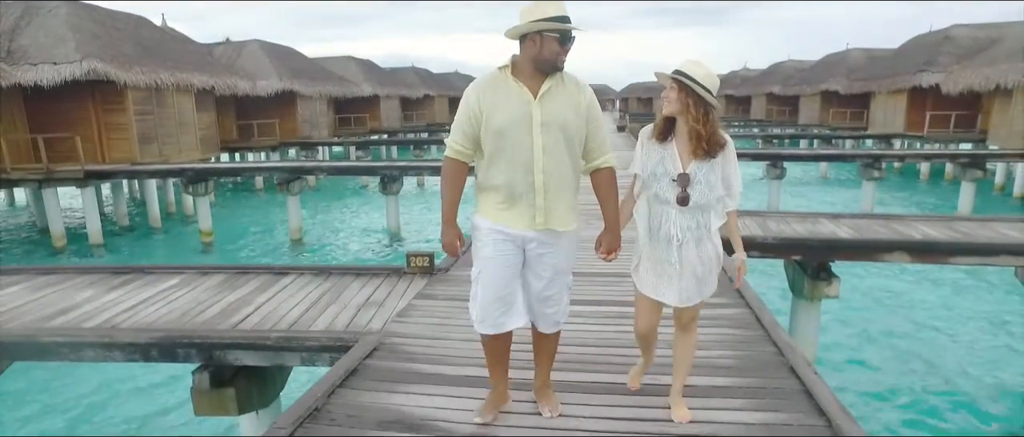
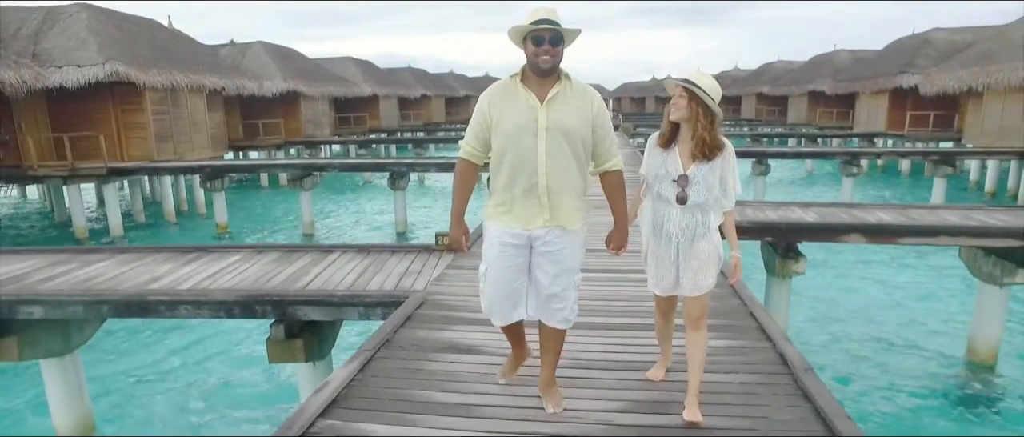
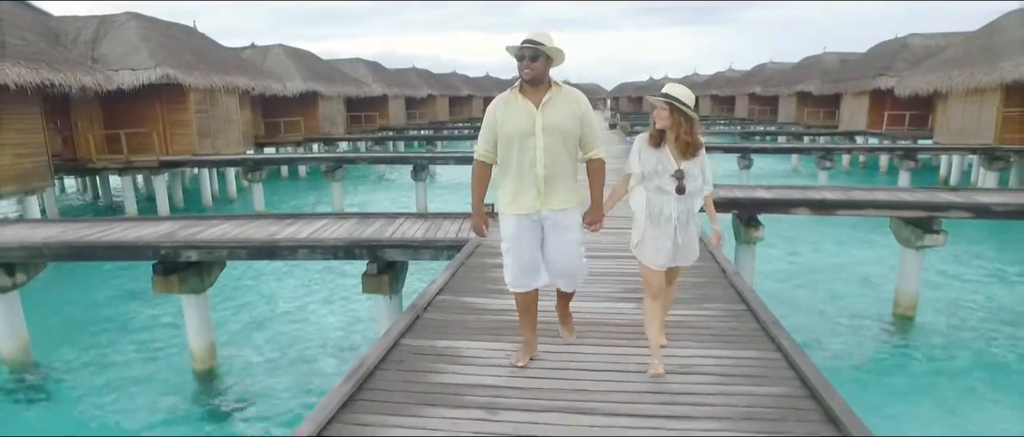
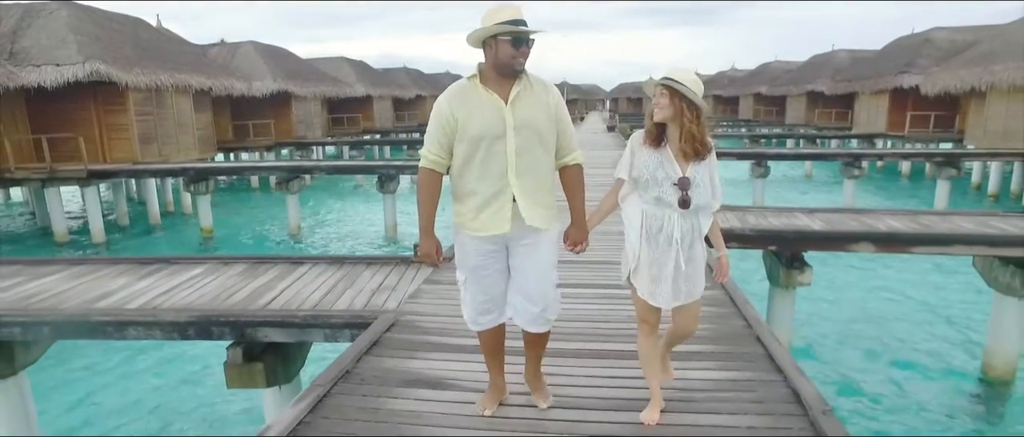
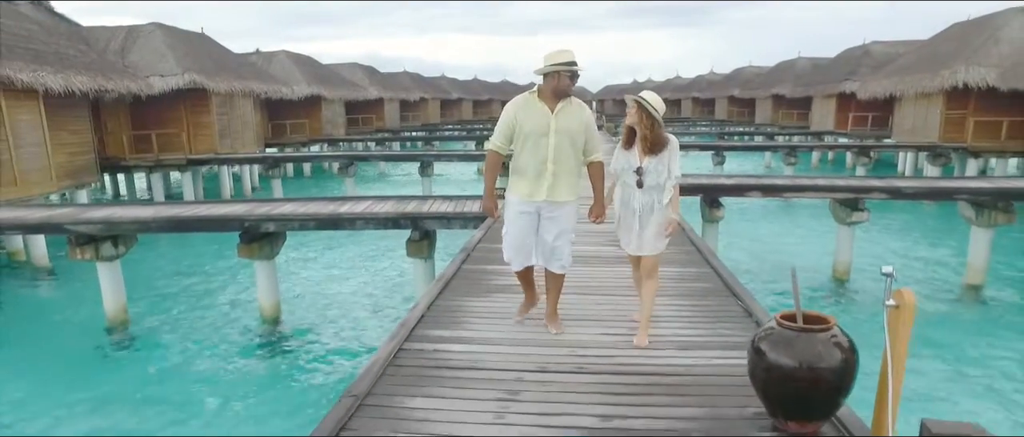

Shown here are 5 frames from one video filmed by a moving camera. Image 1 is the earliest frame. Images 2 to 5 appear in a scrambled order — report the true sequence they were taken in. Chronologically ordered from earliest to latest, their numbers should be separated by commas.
4, 2, 3, 5
